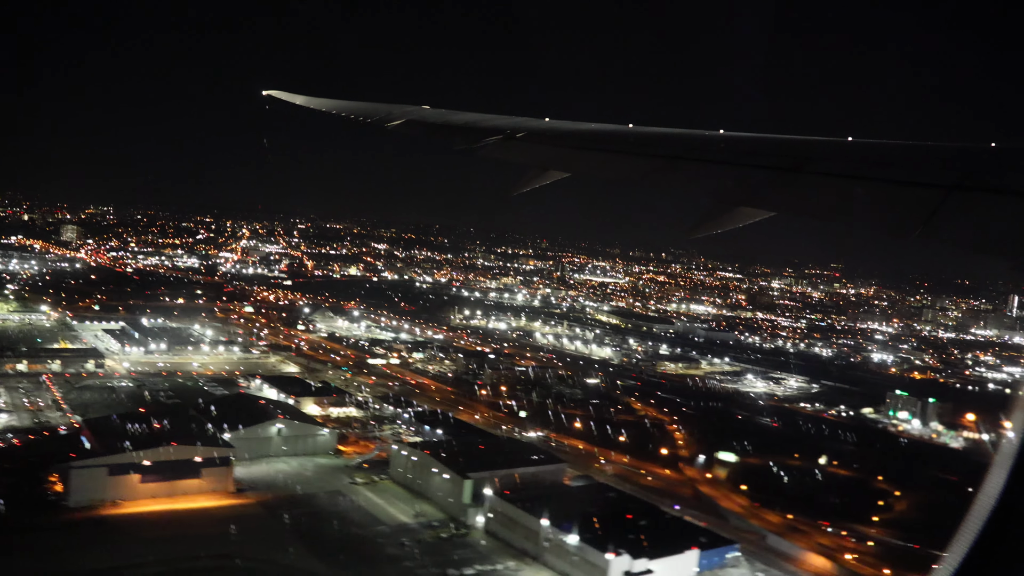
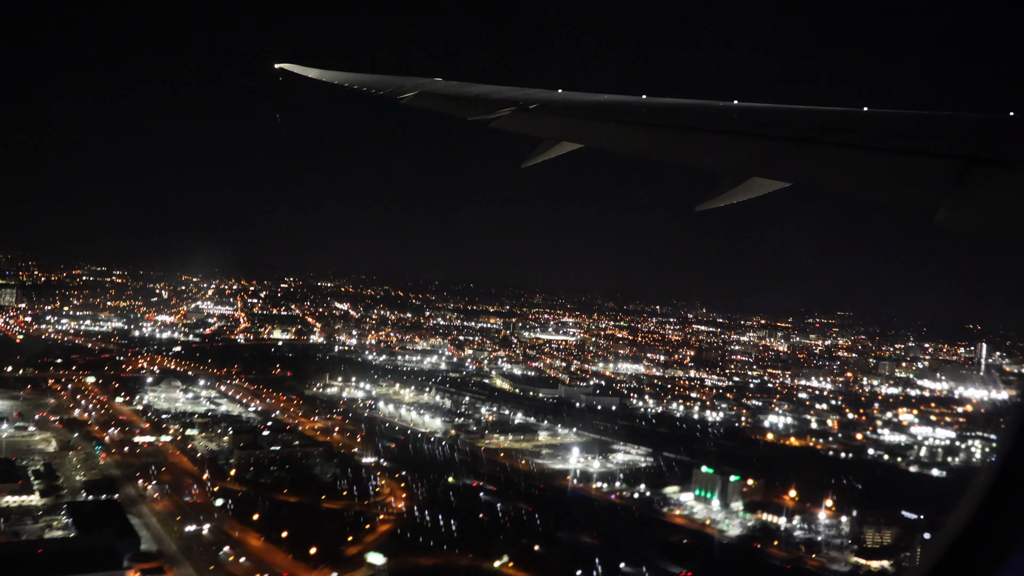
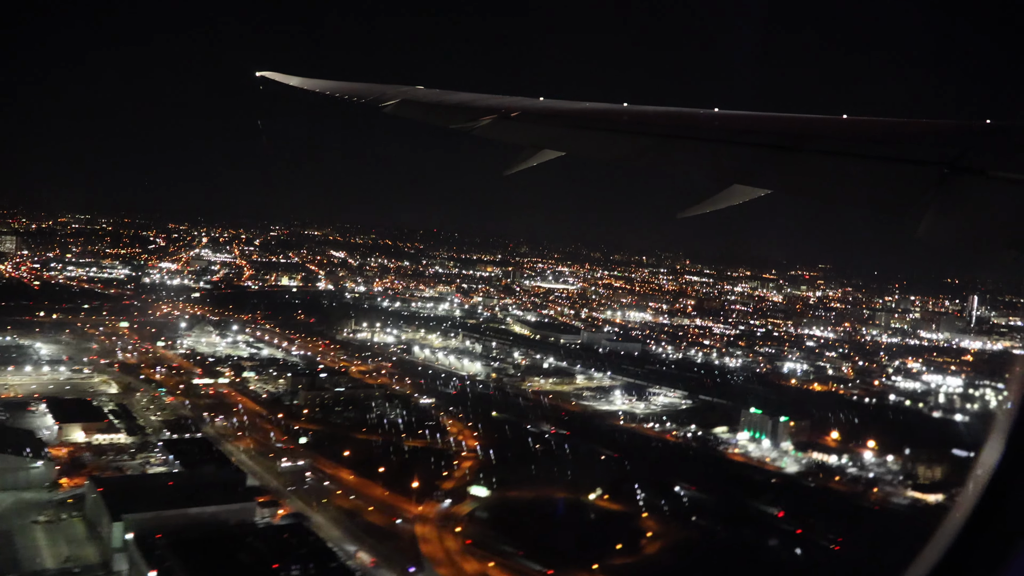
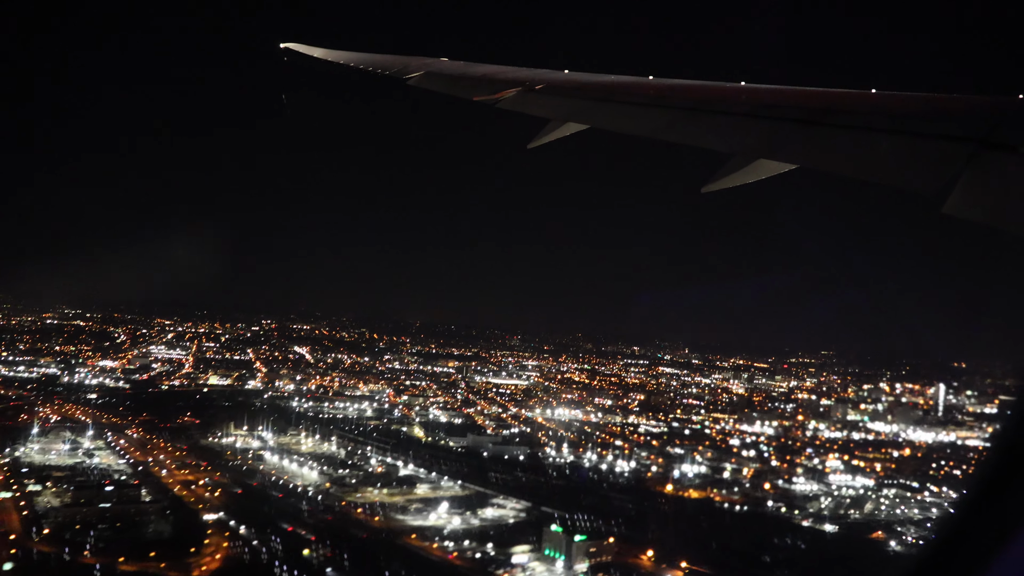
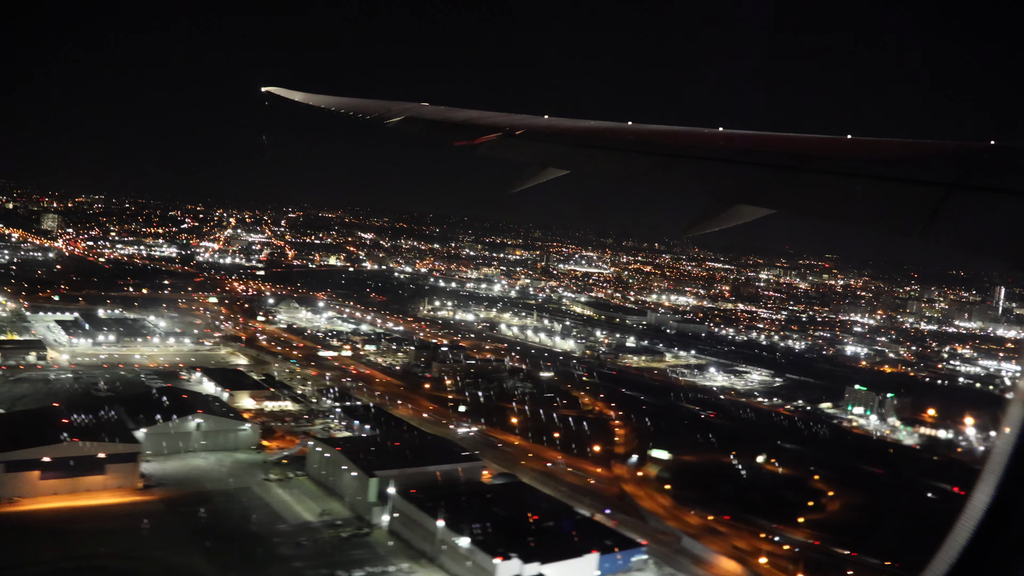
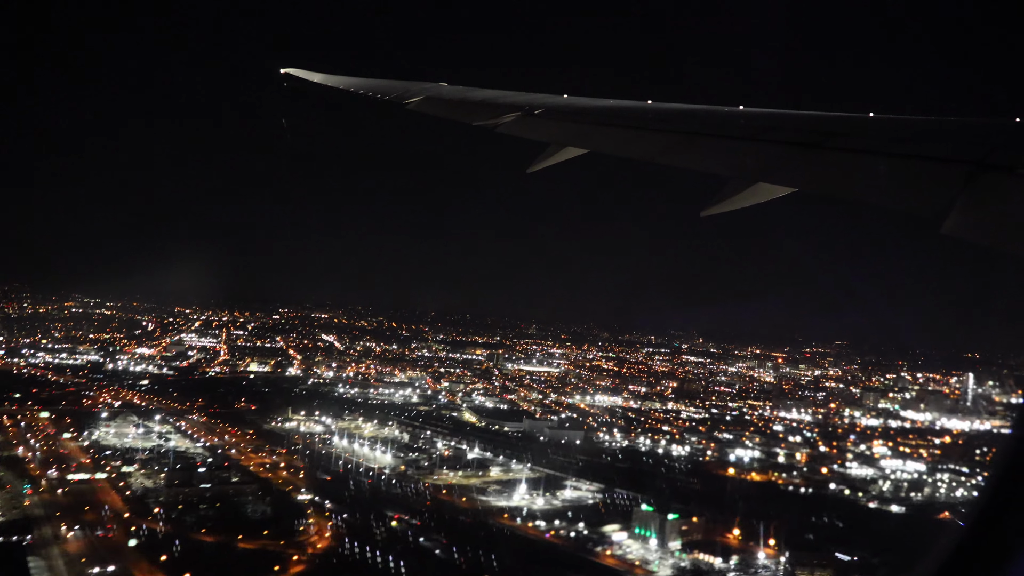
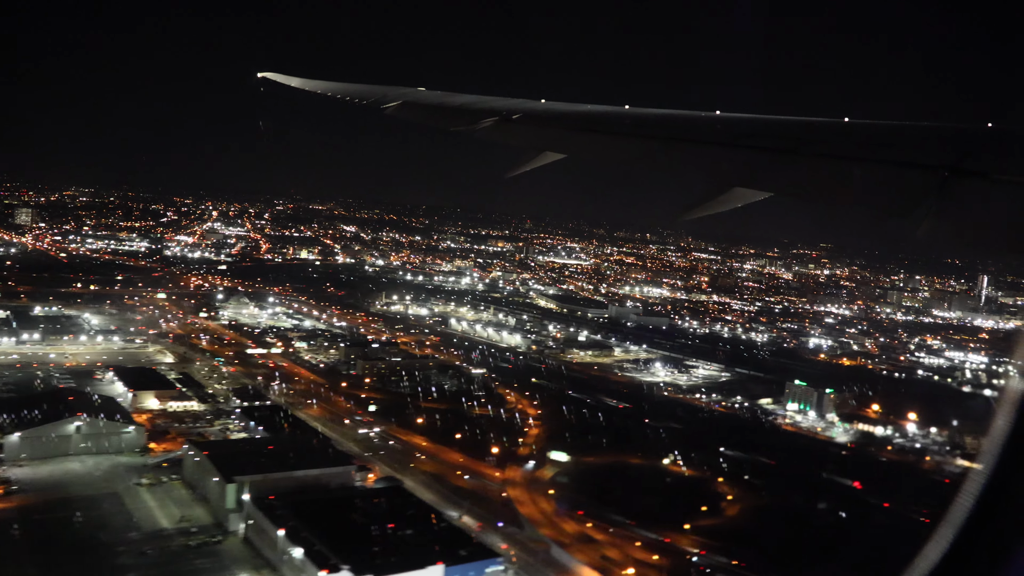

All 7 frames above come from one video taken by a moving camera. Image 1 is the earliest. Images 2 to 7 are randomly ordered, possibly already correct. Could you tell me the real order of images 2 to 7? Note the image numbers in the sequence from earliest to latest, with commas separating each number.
5, 7, 3, 2, 6, 4
